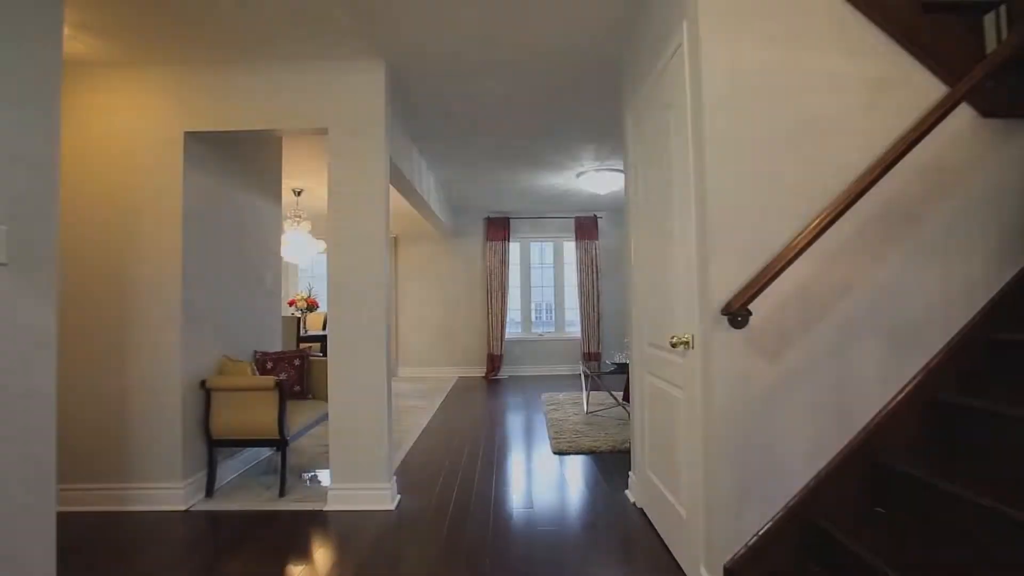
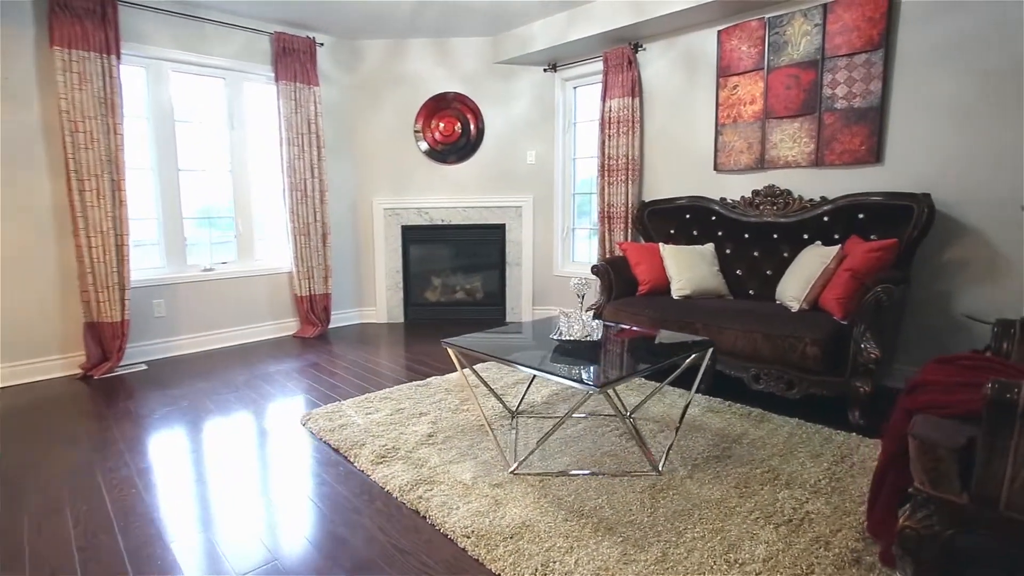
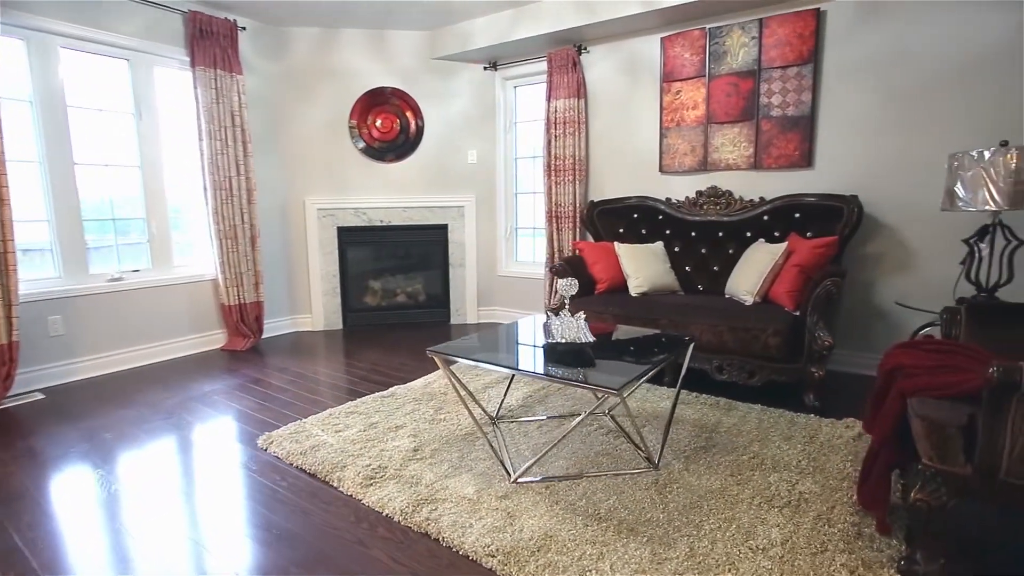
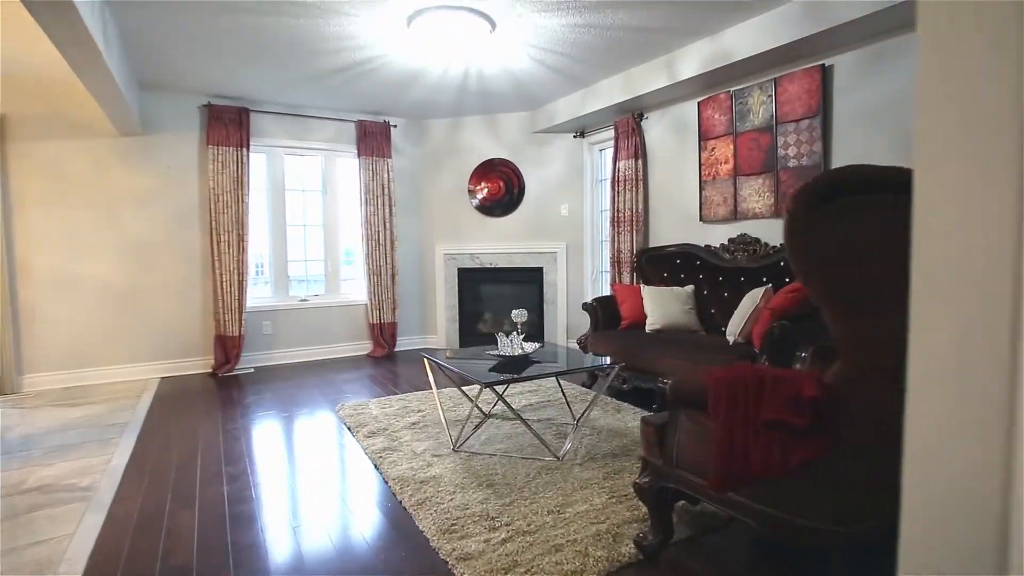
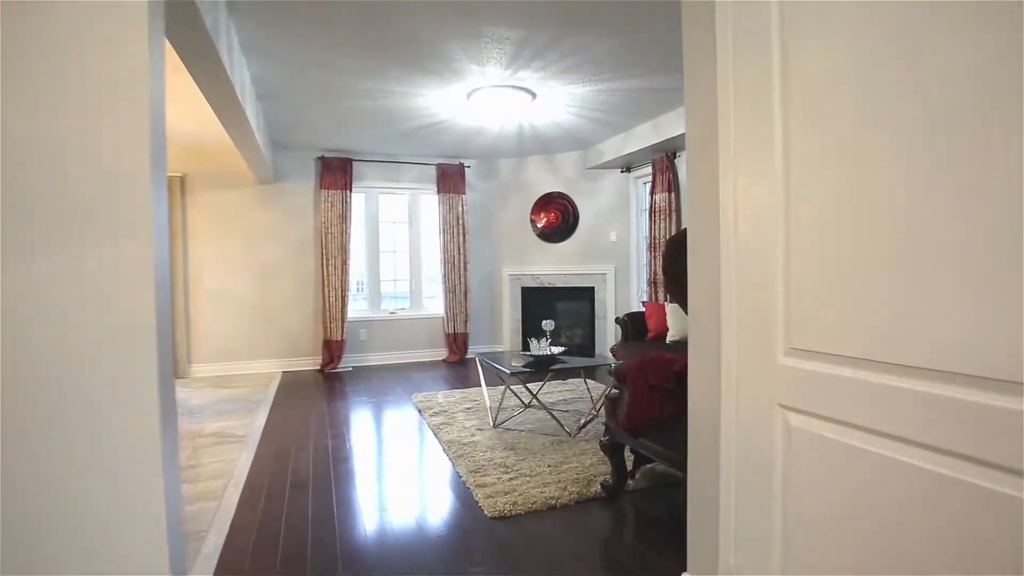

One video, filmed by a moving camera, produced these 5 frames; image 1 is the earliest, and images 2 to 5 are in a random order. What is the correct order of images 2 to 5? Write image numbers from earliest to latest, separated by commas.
5, 4, 2, 3
